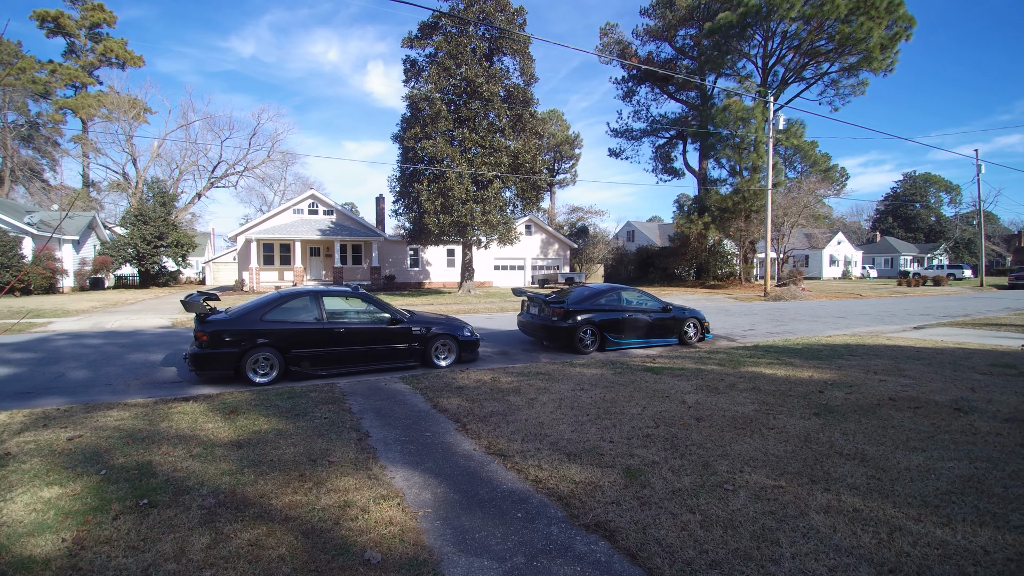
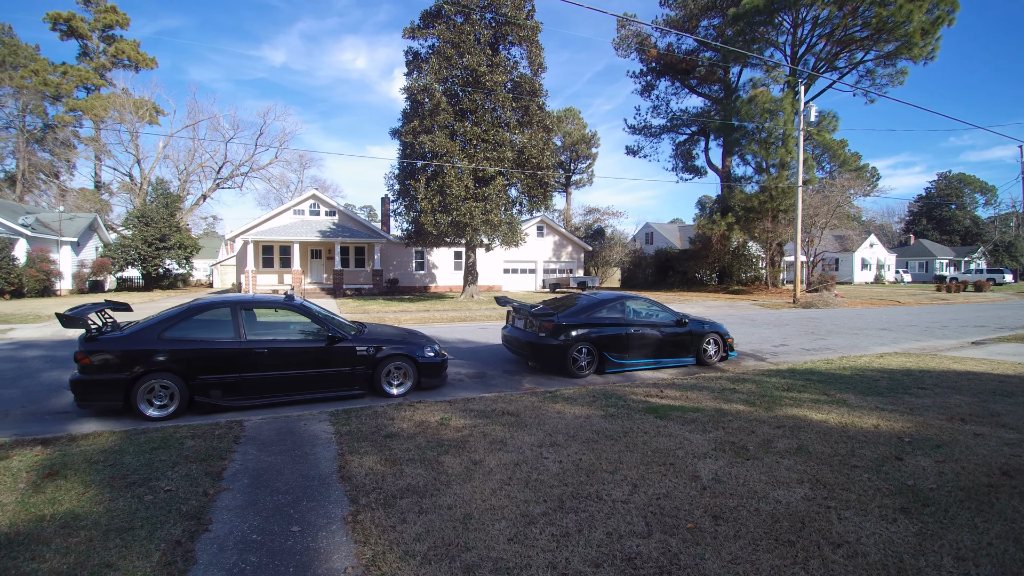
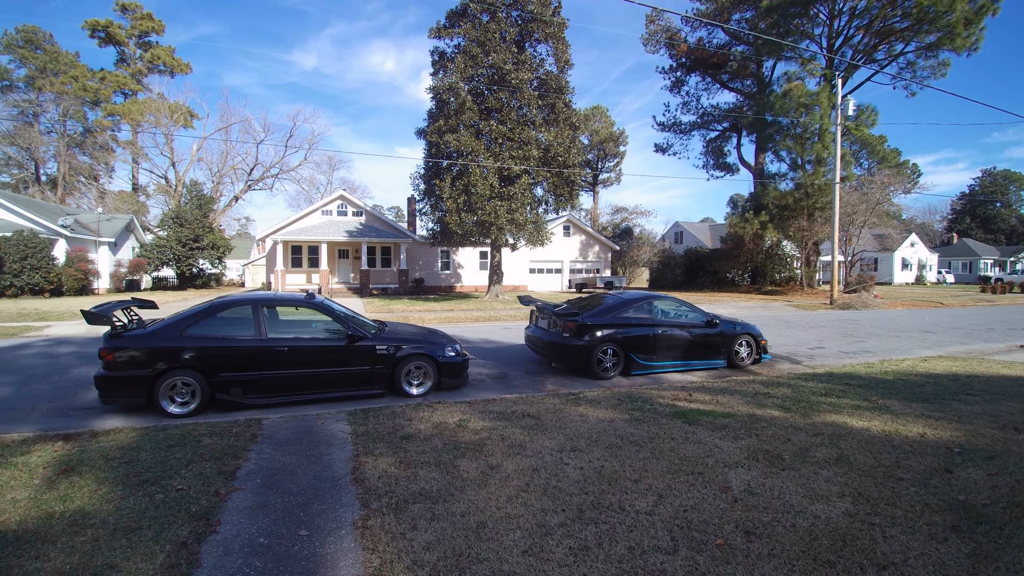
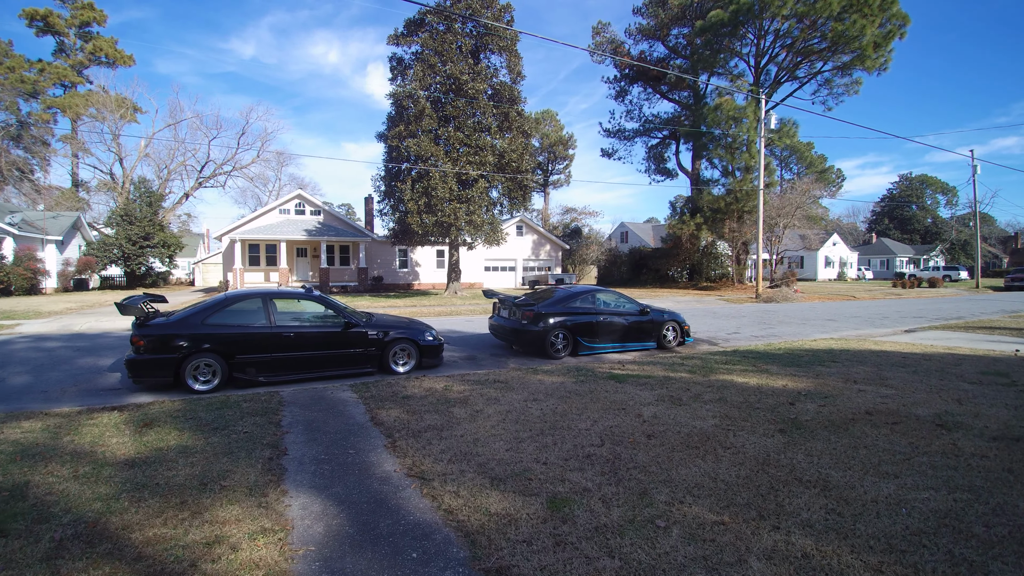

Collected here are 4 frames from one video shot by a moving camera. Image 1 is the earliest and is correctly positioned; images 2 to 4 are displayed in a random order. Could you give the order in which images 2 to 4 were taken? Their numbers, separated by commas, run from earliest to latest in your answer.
4, 2, 3
